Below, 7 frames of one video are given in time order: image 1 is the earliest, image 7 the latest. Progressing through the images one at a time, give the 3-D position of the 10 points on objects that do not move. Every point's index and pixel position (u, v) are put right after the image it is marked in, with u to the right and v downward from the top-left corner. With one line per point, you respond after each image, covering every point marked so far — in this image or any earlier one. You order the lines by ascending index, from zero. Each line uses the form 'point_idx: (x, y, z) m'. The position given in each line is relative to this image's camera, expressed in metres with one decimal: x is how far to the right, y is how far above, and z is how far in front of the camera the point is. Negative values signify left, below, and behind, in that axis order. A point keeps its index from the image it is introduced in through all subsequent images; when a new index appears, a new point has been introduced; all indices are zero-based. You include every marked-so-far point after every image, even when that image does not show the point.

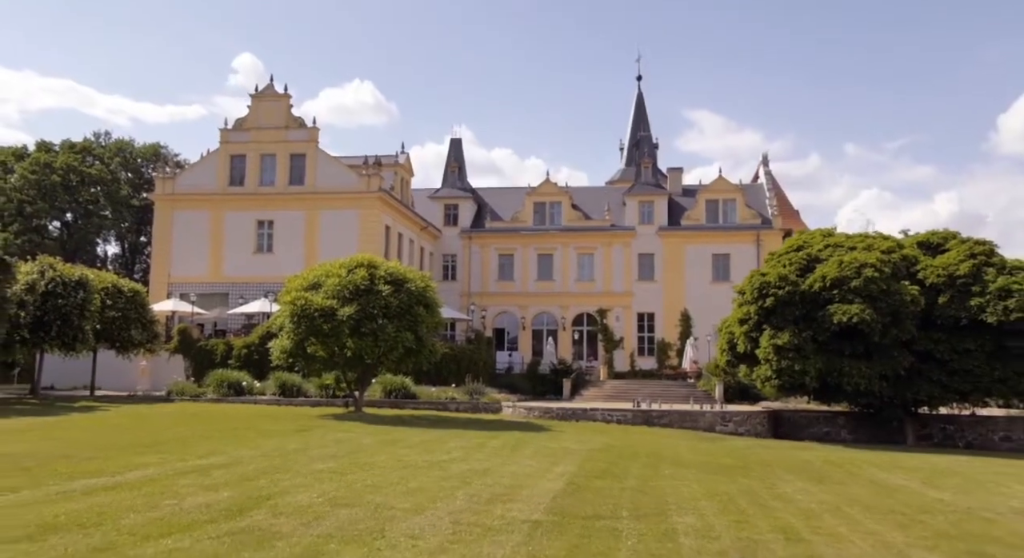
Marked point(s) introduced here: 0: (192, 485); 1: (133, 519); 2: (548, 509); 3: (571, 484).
0: (-3.2, -2.0, +9.6) m
1: (-3.0, -1.8, +7.6) m
2: (+0.4, -2.1, +8.9) m
3: (+0.7, -2.3, +11.0) m
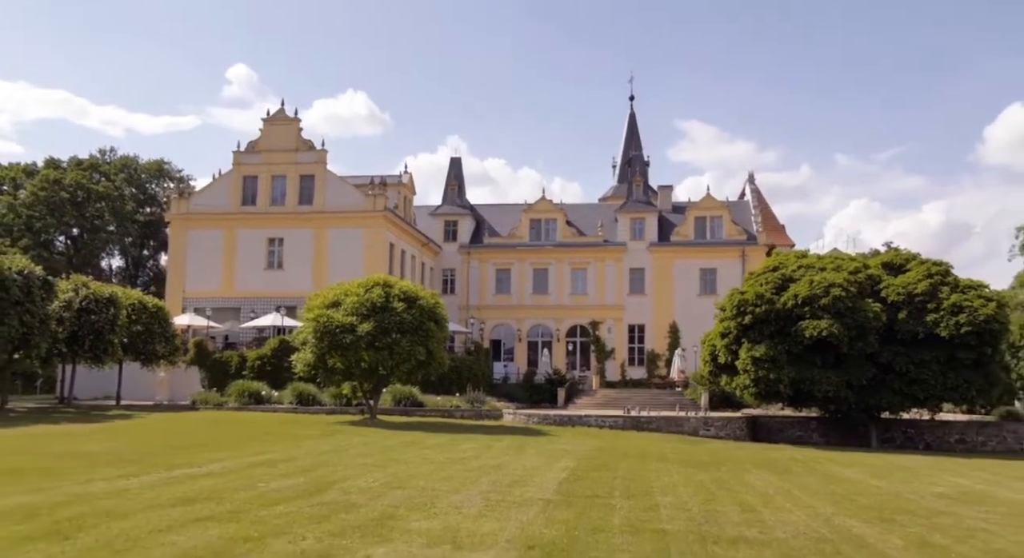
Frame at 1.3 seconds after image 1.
0: (-3.0, -2.4, +11.9) m
1: (-2.8, -2.2, +10.0) m
2: (+0.5, -2.5, +11.3) m
3: (+0.9, -2.7, +13.3) m
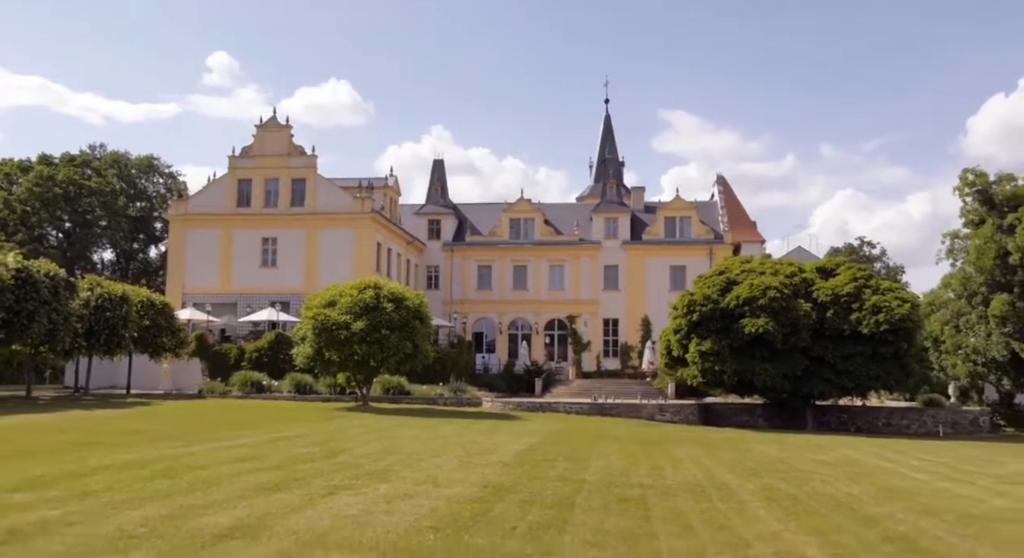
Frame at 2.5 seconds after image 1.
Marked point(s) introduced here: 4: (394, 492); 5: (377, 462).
0: (-3.5, -2.6, +15.2) m
1: (-3.3, -2.4, +13.2) m
2: (+0.1, -2.7, +14.6) m
3: (+0.3, -2.9, +16.7) m
4: (-1.2, -2.2, +9.8) m
5: (-1.8, -2.4, +12.7) m
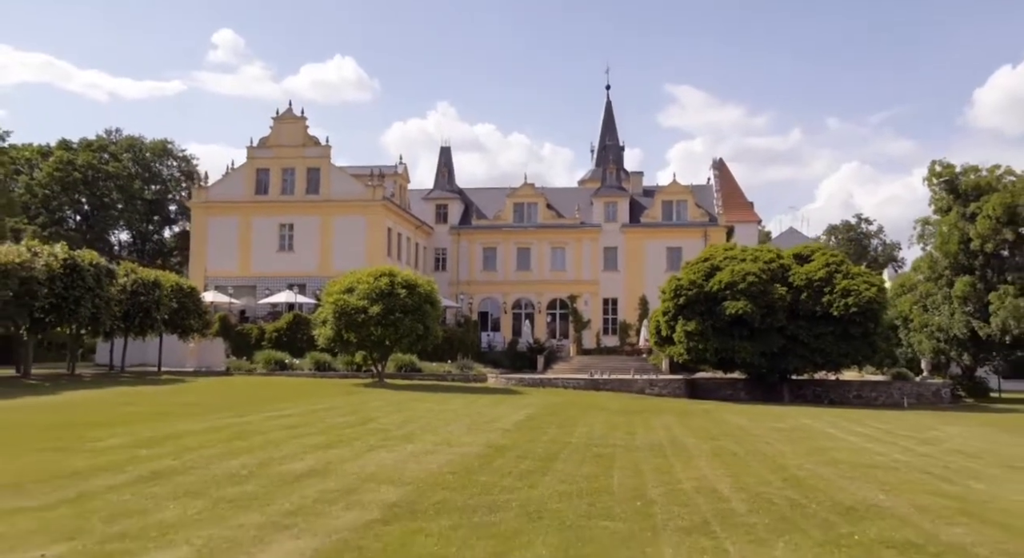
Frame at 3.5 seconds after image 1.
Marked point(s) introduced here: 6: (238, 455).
0: (-3.5, -2.6, +18.1) m
1: (-3.3, -2.4, +16.1) m
2: (+0.1, -2.6, +17.5) m
3: (+0.3, -2.8, +19.6) m
4: (-1.3, -2.2, +12.7) m
5: (-1.8, -2.4, +15.6) m
6: (-3.3, -2.1, +11.6) m
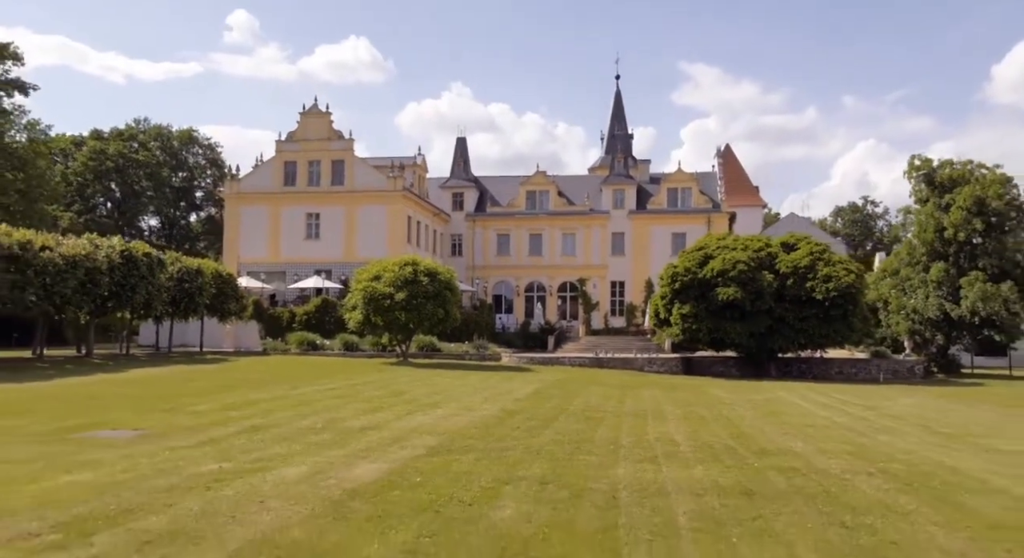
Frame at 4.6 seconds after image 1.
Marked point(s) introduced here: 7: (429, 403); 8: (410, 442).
0: (-3.3, -2.4, +21.5) m
1: (-3.1, -2.3, +19.6) m
2: (+0.3, -2.5, +20.9) m
3: (+0.6, -2.6, +23.0) m
4: (-1.1, -2.2, +16.1) m
5: (-1.6, -2.4, +19.0) m
6: (-3.2, -2.1, +15.1) m
7: (-1.5, -2.3, +17.6) m
8: (-1.3, -2.1, +12.4) m
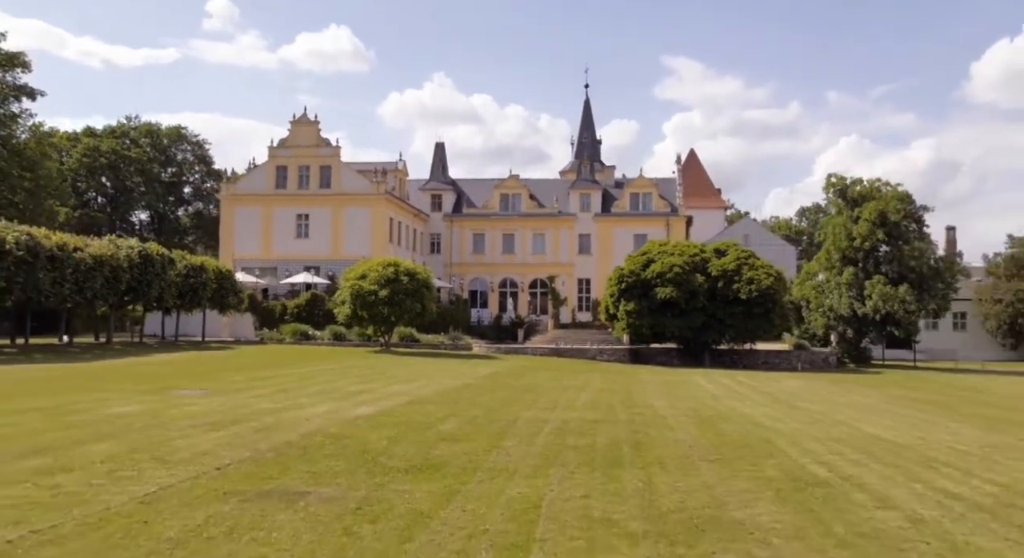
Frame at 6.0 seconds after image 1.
0: (-4.4, -2.5, +26.8) m
1: (-4.1, -2.4, +24.9) m
2: (-0.8, -2.6, +26.2) m
3: (-0.5, -2.7, +28.3) m
4: (-2.1, -2.3, +21.5) m
5: (-2.7, -2.4, +24.3) m
6: (-4.2, -2.2, +20.4) m
7: (-2.5, -2.4, +23.0) m
8: (-2.2, -2.2, +17.8) m
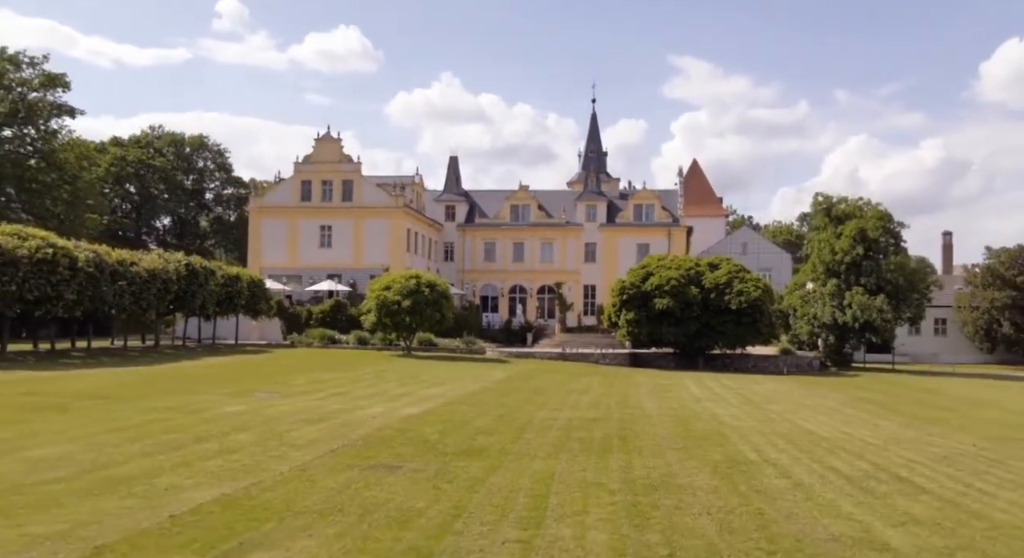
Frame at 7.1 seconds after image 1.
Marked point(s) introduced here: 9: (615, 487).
0: (-4.0, -3.0, +30.8) m
1: (-3.7, -2.9, +28.8) m
2: (-0.4, -3.1, +30.1) m
3: (-0.1, -3.2, +32.2) m
4: (-1.7, -2.9, +25.4) m
5: (-2.3, -3.0, +28.2) m
6: (-3.8, -2.8, +24.3) m
7: (-2.1, -2.9, +26.9) m
8: (-1.9, -2.8, +21.7) m
9: (+1.1, -2.2, +10.4) m
